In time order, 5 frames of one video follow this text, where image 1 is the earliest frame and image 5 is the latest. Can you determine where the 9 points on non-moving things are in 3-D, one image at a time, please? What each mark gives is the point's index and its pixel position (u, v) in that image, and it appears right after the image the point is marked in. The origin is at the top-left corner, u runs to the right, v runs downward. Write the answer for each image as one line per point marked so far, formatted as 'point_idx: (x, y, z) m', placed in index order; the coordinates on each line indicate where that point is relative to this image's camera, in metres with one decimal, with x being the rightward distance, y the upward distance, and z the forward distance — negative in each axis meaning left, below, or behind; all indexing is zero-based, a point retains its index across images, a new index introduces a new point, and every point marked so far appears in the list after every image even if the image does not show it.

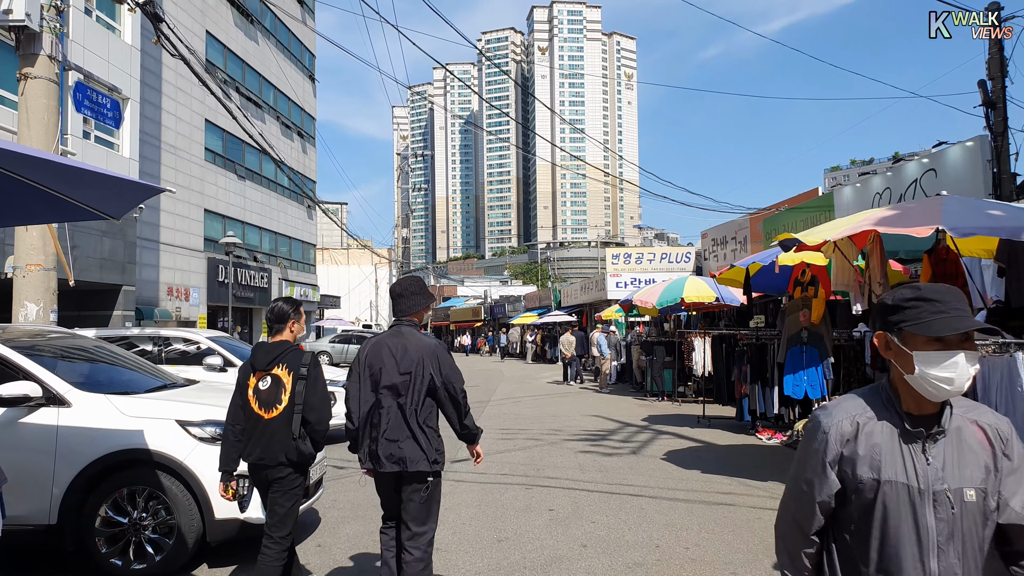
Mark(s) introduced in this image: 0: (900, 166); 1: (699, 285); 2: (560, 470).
0: (+6.3, +1.9, +12.7) m
1: (+3.6, +0.1, +15.1) m
2: (+0.5, -1.8, +7.9) m
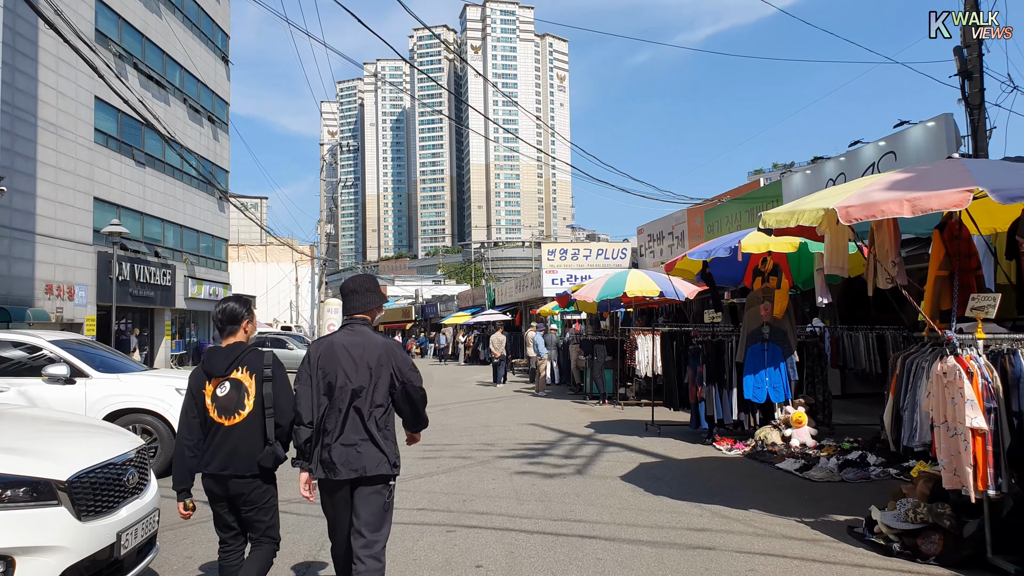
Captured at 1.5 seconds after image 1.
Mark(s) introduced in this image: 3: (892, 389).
0: (+5.2, +2.1, +11.8) m
1: (+2.3, +0.2, +14.0) m
2: (-0.2, -1.7, +6.5) m
3: (+2.8, -0.7, +5.8) m
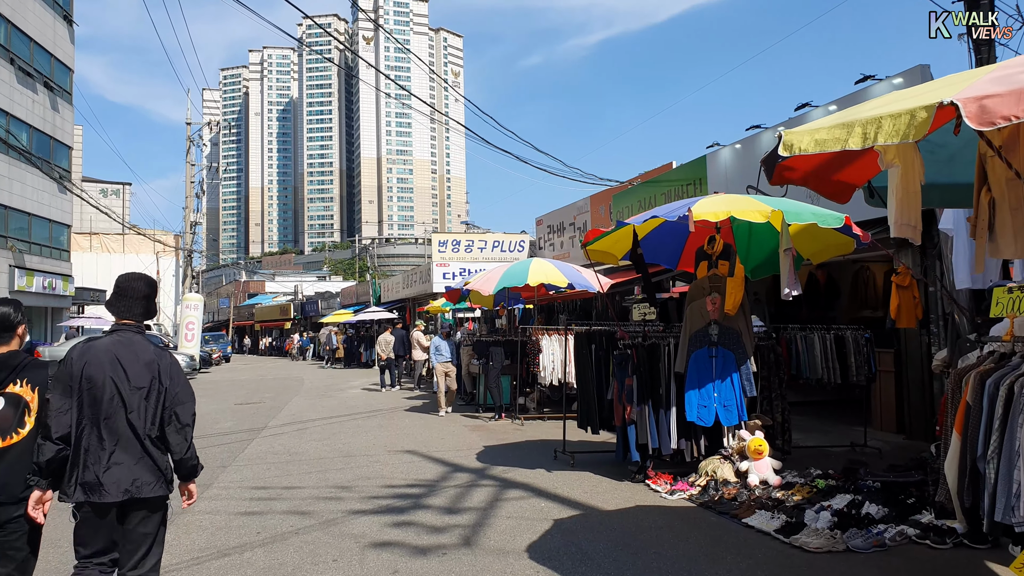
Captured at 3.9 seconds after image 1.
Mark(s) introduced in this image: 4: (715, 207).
0: (+3.7, +2.2, +9.9) m
1: (+0.5, +0.3, +11.7) m
2: (-0.9, -1.6, +3.9) m
3: (+2.1, -0.6, +3.7) m
4: (+1.5, +0.6, +5.8) m
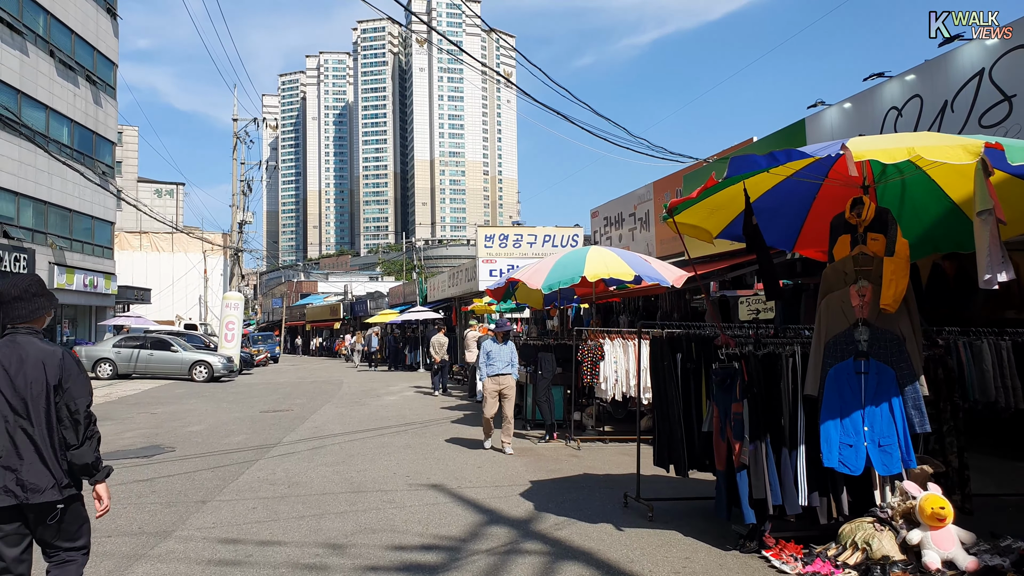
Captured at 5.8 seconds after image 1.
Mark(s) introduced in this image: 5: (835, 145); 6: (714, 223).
0: (+4.2, +2.3, +7.7) m
1: (+1.2, +0.4, +9.6) m
2: (-0.8, -1.5, +2.0) m
3: (+2.2, -0.5, +1.5) m
4: (+1.8, +0.7, +3.7) m
5: (+1.6, +0.7, +4.0) m
6: (+1.4, +0.5, +5.4) m
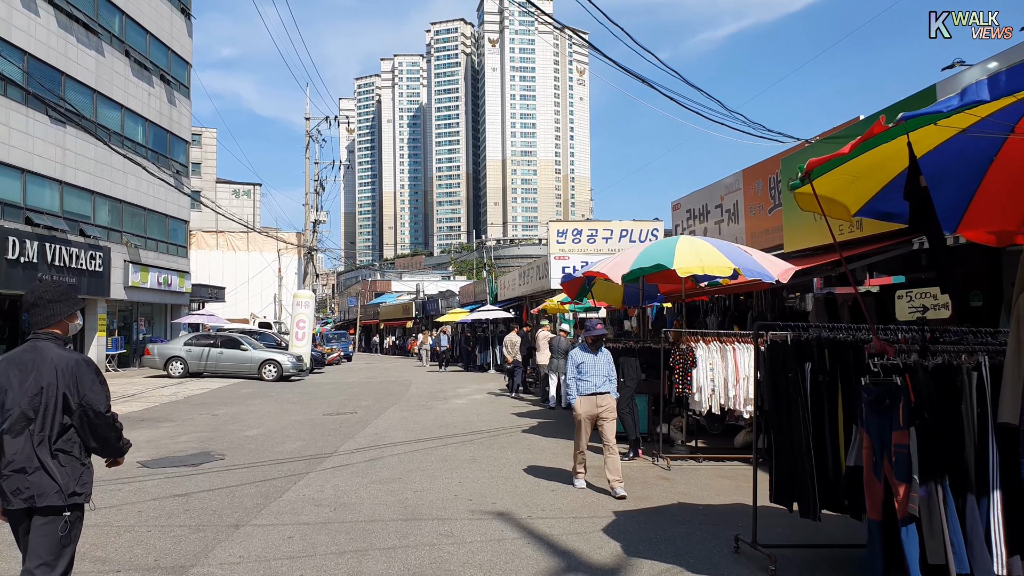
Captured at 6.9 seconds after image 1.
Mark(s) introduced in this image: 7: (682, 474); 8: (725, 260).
0: (+4.9, +2.3, +6.1) m
1: (+2.0, +0.4, +8.4) m
2: (-0.7, -1.5, +0.9) m
3: (+2.3, -0.5, +0.2) m
4: (+2.1, +0.7, +2.4) m
5: (+2.0, +0.8, +2.7) m
6: (+1.8, +0.5, +4.1) m
7: (+1.6, -1.8, +7.4) m
8: (+2.2, +0.3, +8.2) m
